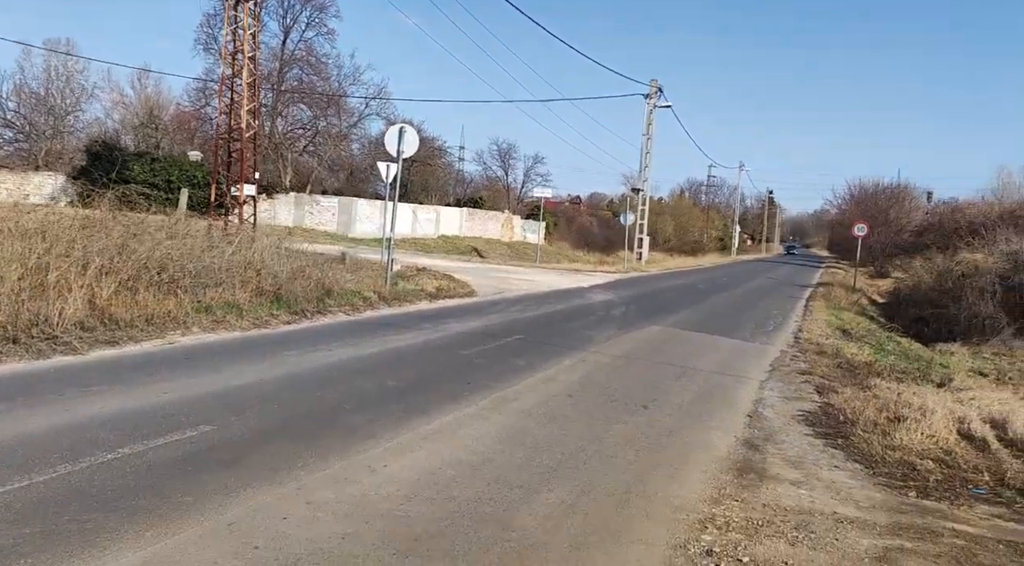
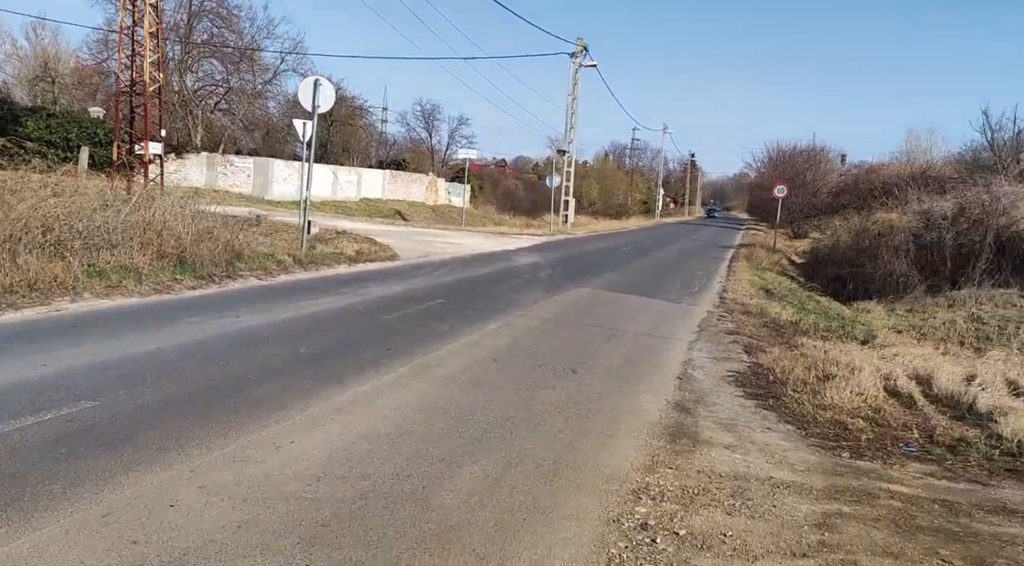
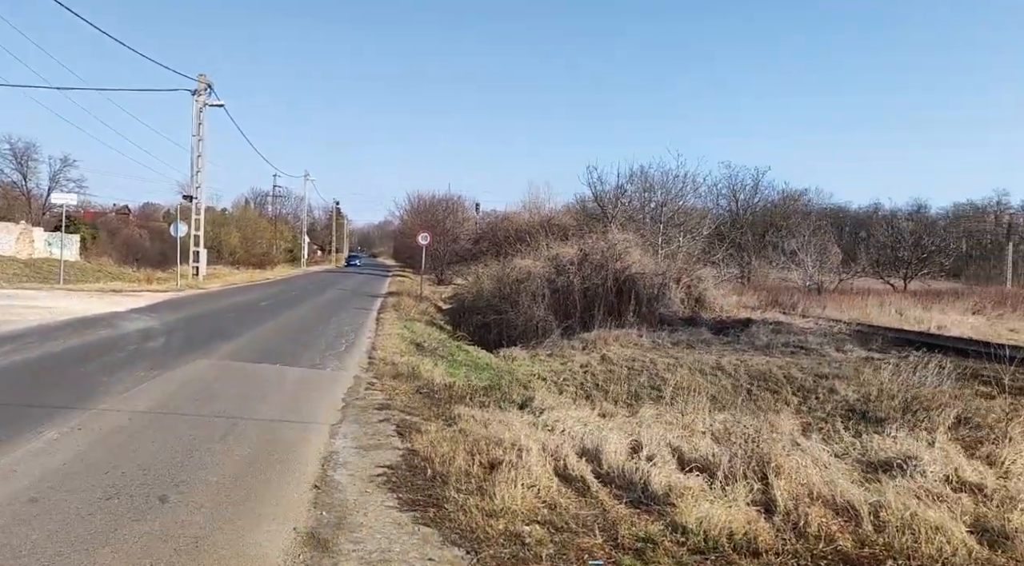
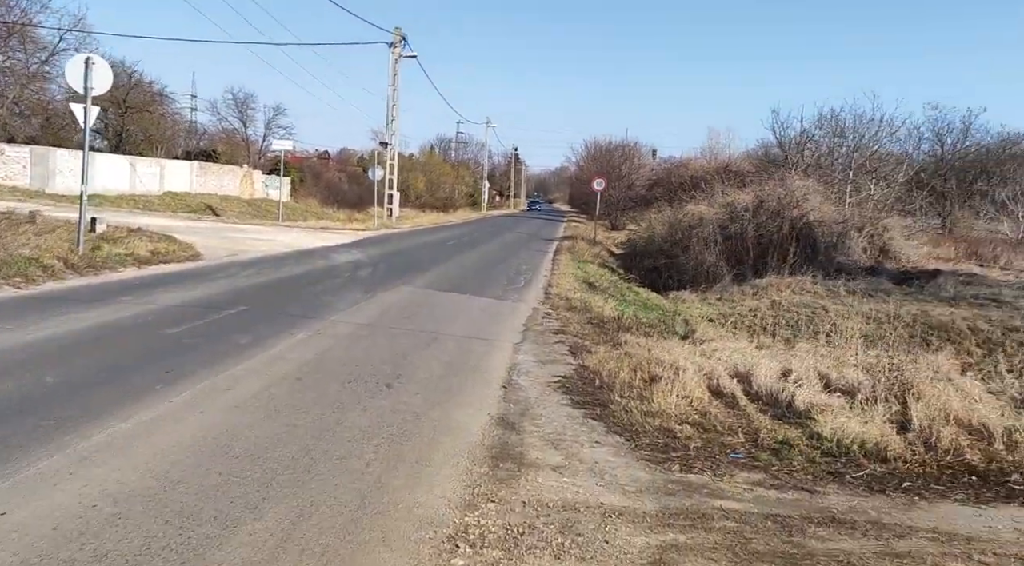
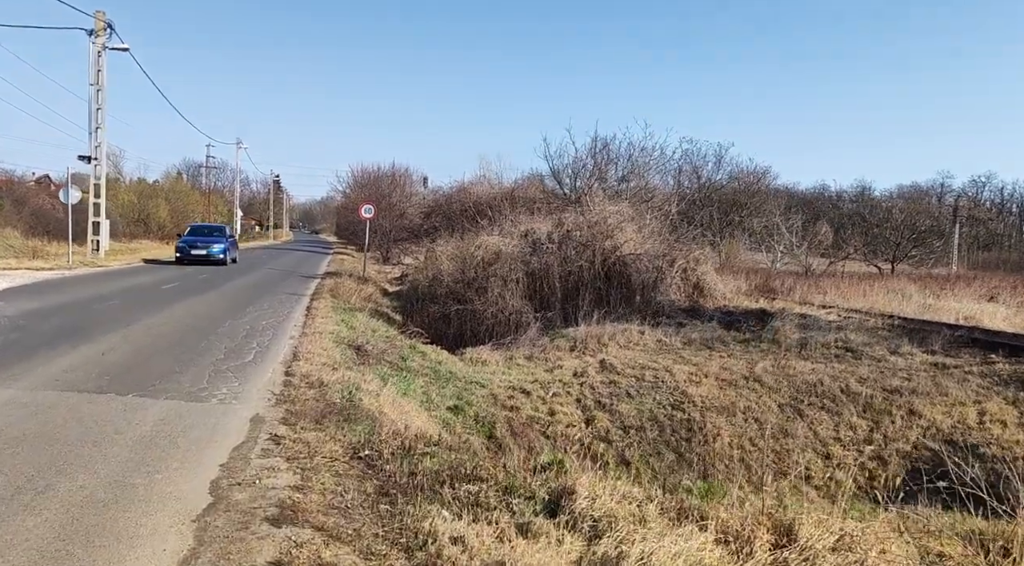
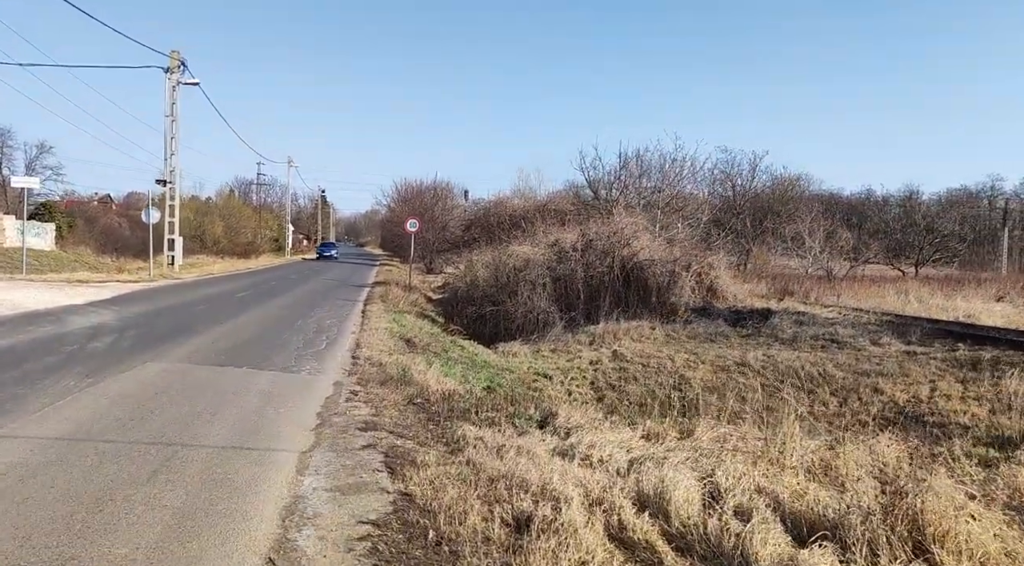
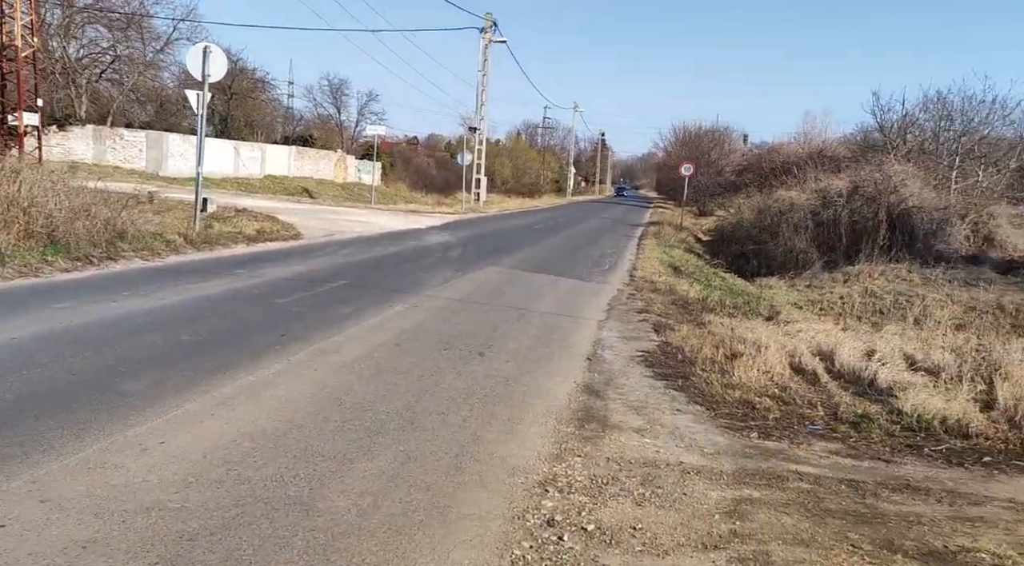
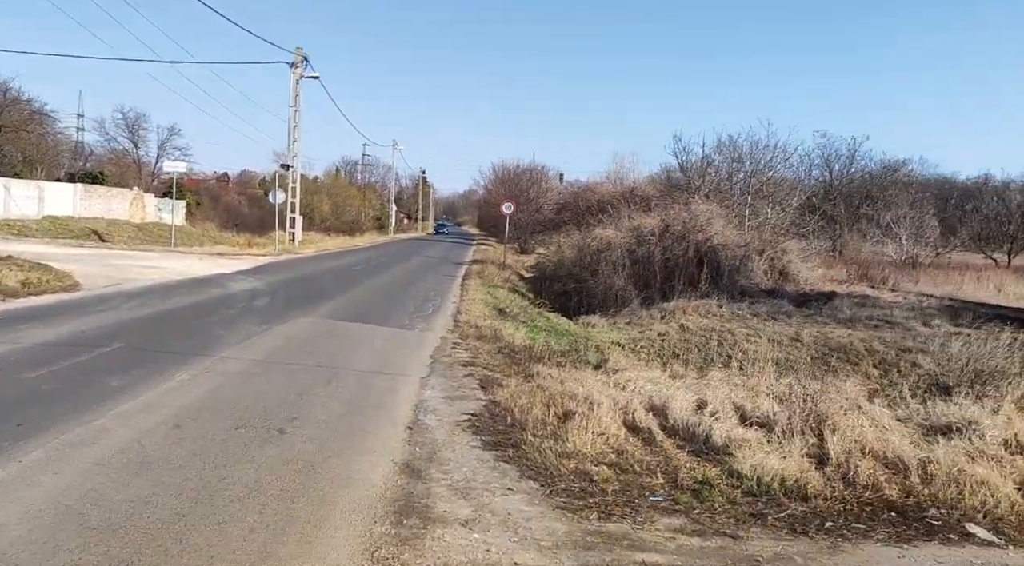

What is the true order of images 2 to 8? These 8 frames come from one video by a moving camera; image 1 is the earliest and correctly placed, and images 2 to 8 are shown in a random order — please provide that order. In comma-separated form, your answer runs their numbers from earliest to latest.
2, 7, 4, 8, 3, 6, 5
